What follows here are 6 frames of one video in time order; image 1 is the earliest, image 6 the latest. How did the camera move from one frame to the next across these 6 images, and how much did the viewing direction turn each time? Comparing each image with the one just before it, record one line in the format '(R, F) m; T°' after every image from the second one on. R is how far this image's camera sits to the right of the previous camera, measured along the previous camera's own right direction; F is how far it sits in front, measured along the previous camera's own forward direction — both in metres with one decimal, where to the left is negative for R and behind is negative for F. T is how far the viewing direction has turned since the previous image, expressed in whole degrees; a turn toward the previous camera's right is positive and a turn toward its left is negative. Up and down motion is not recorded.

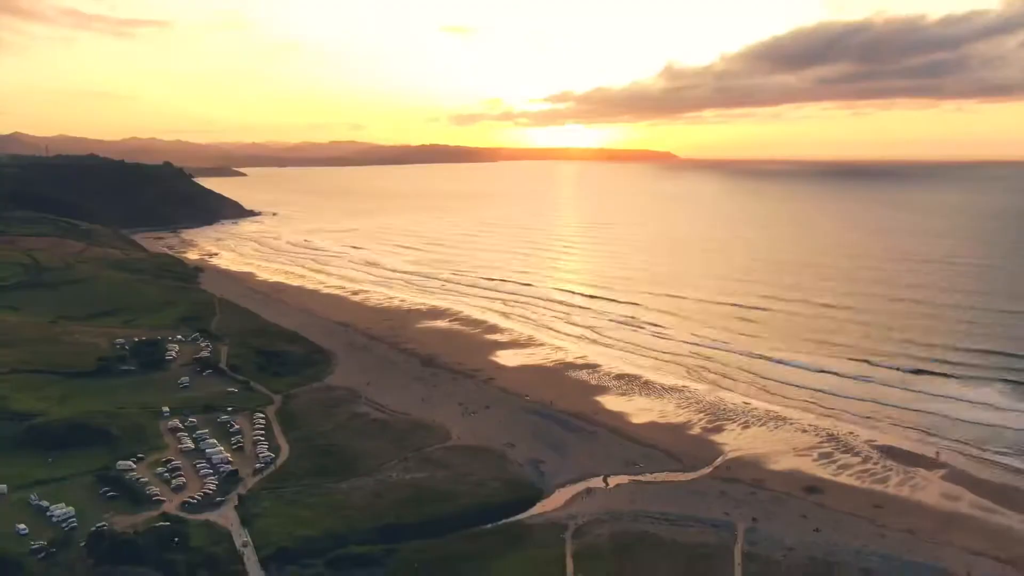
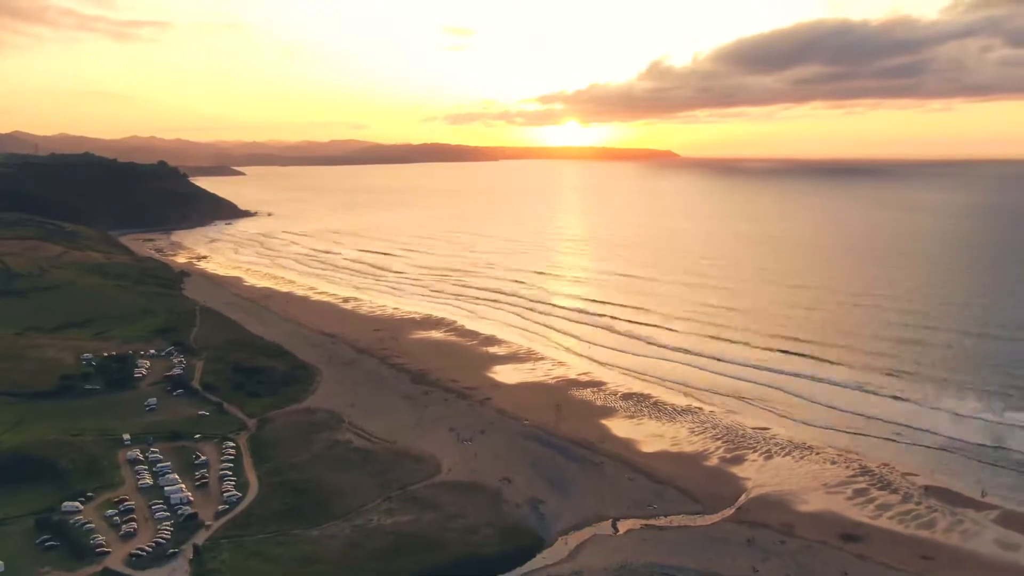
(+0.2, +3.4) m; 0°
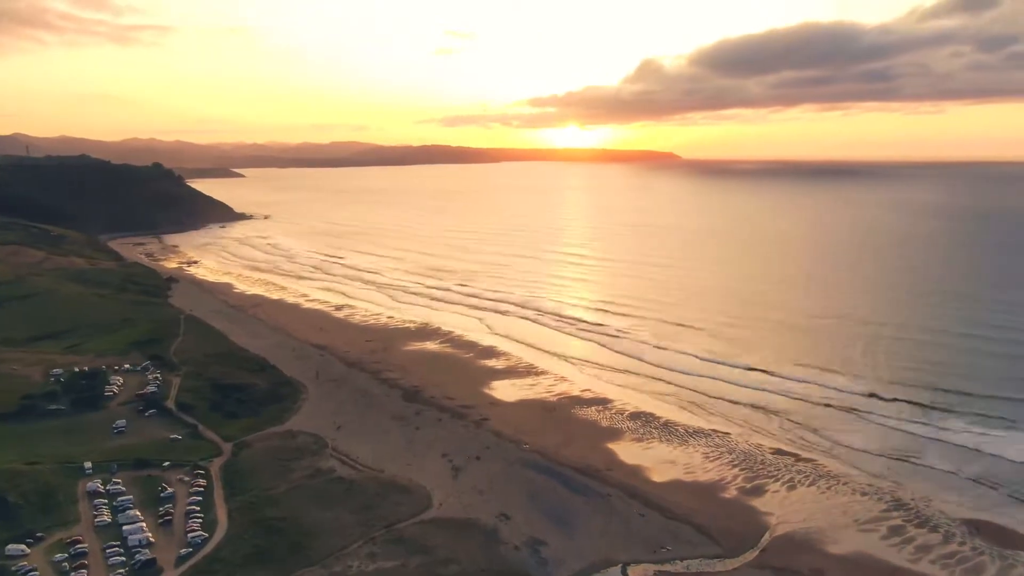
(+0.1, +2.7) m; 0°
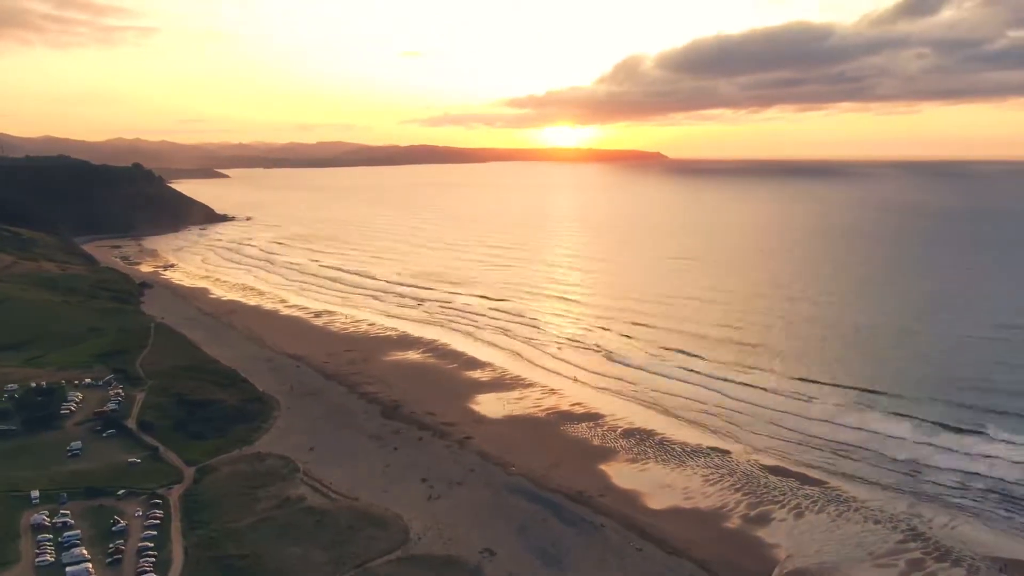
(+0.1, +2.2) m; +1°
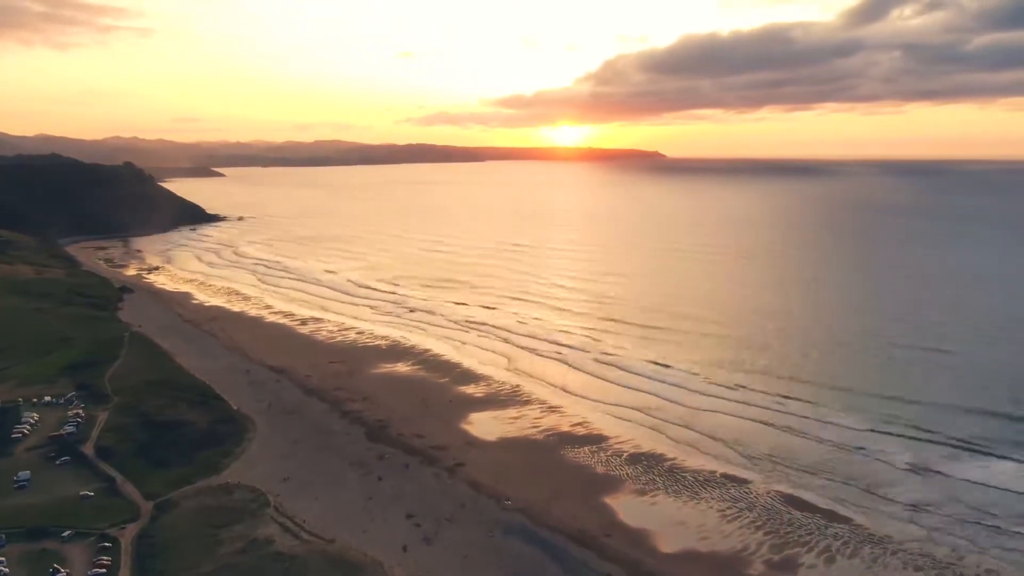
(+0.2, +3.0) m; 0°
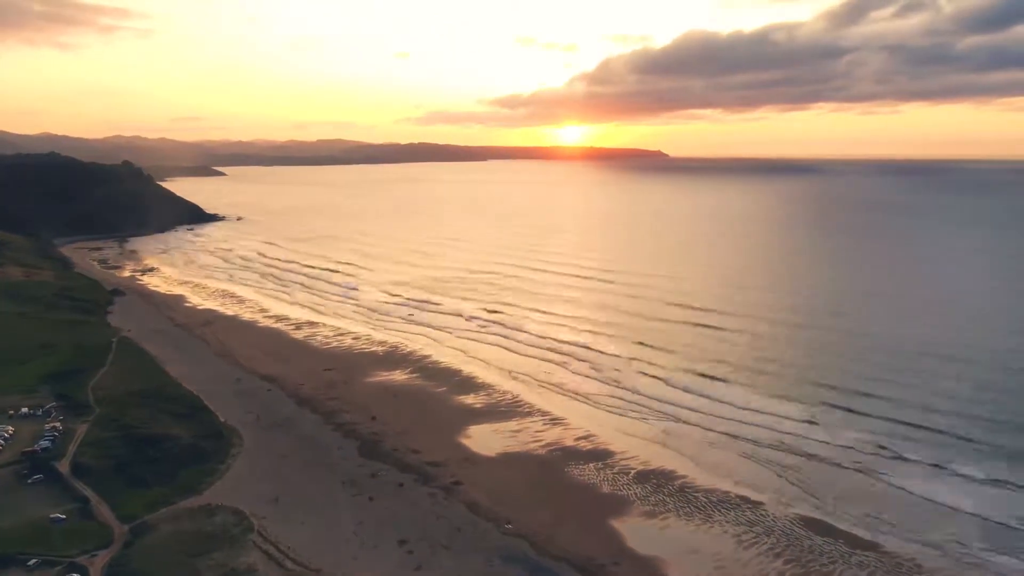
(0.0, +1.8) m; 0°
